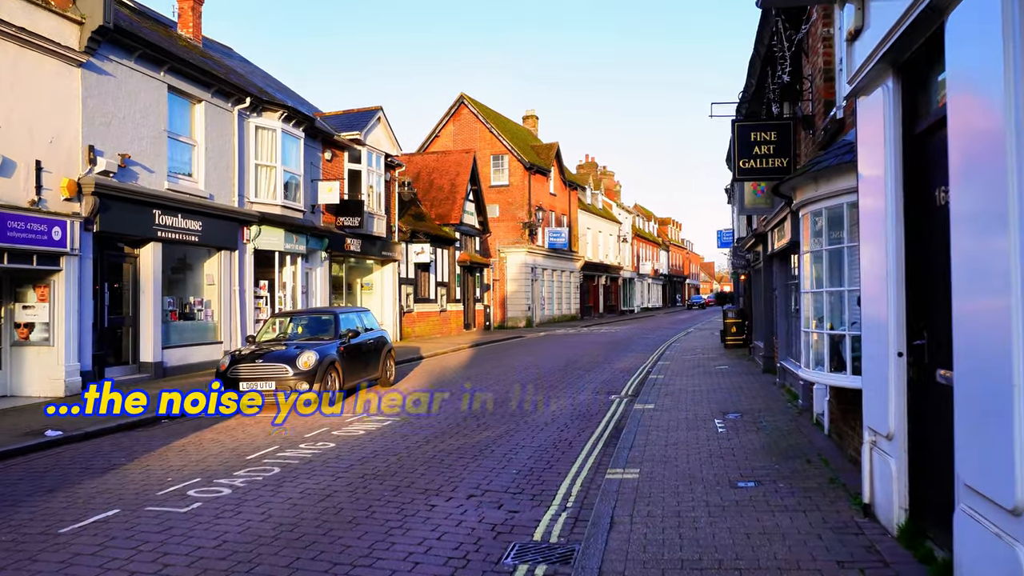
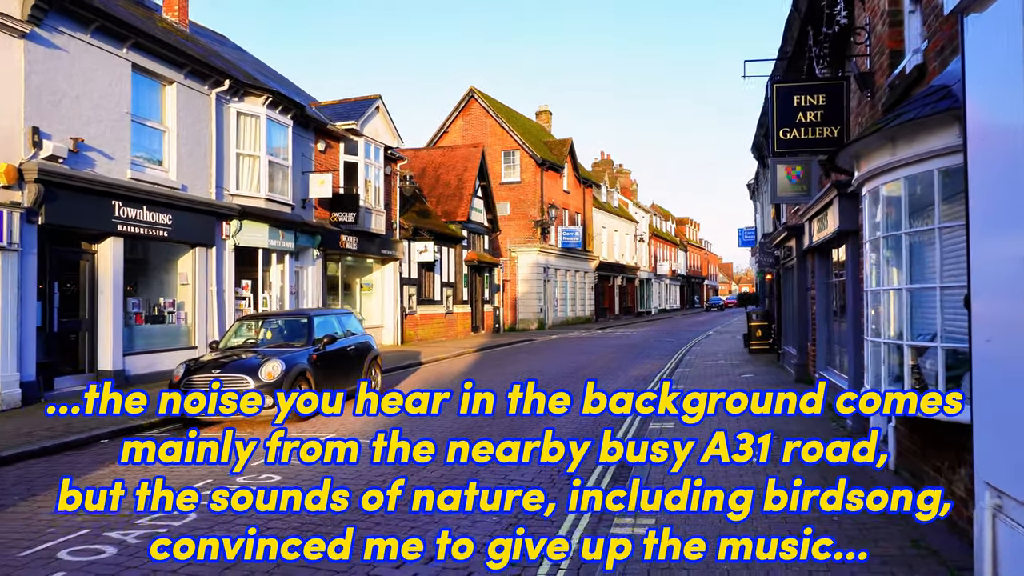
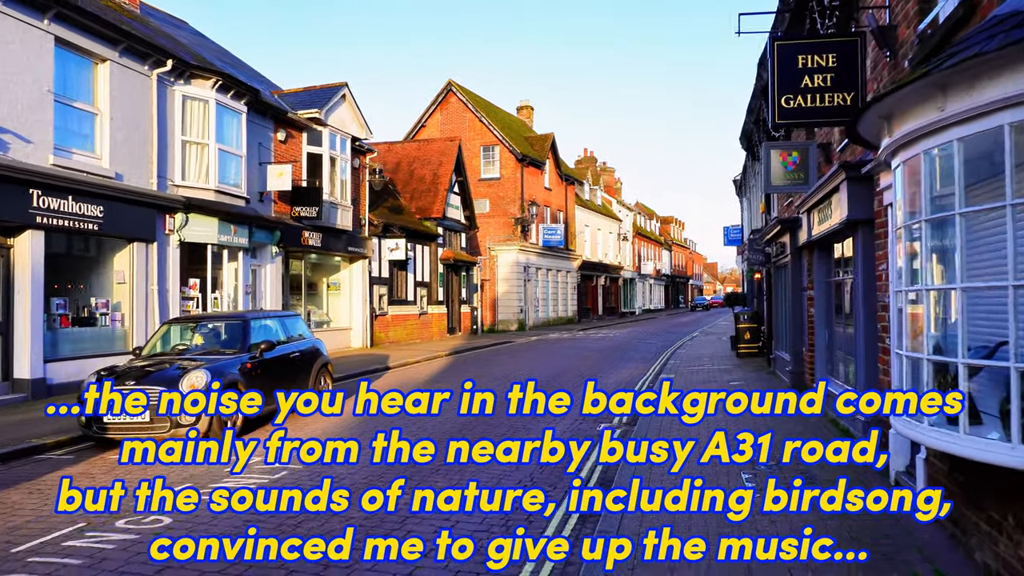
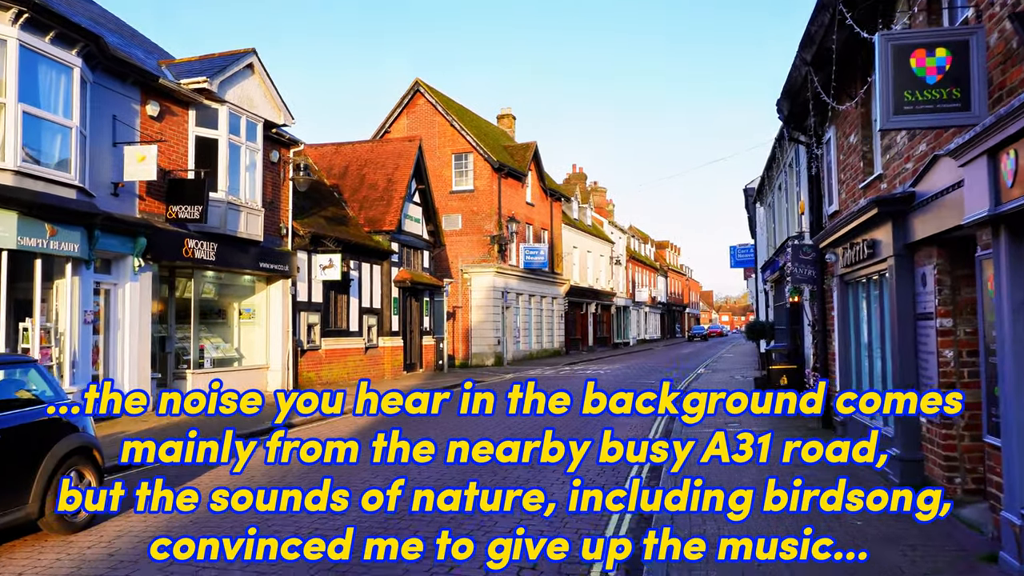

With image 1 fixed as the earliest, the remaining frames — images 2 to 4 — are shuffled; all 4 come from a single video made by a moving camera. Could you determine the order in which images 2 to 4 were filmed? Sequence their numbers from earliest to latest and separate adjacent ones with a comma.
2, 3, 4
